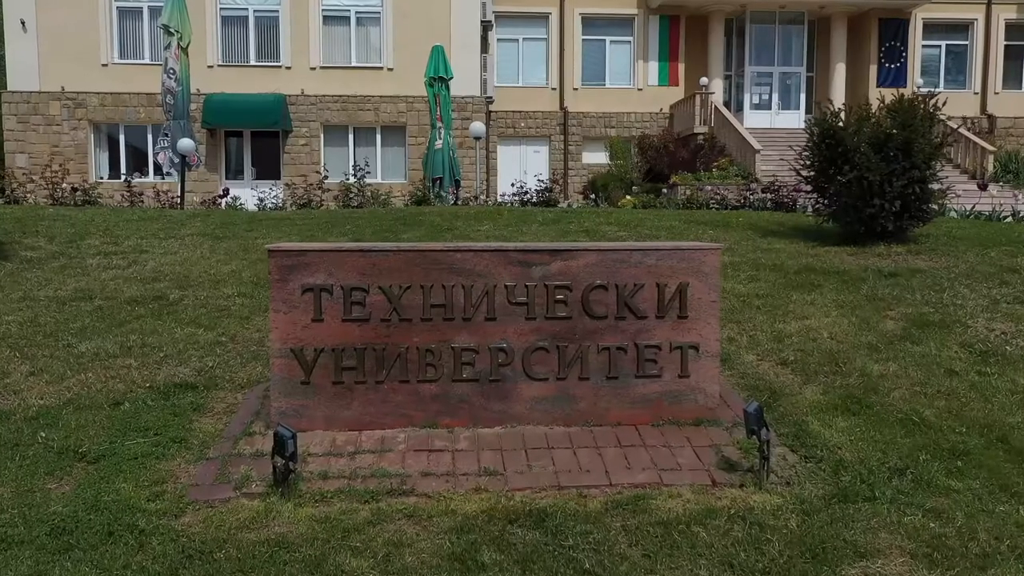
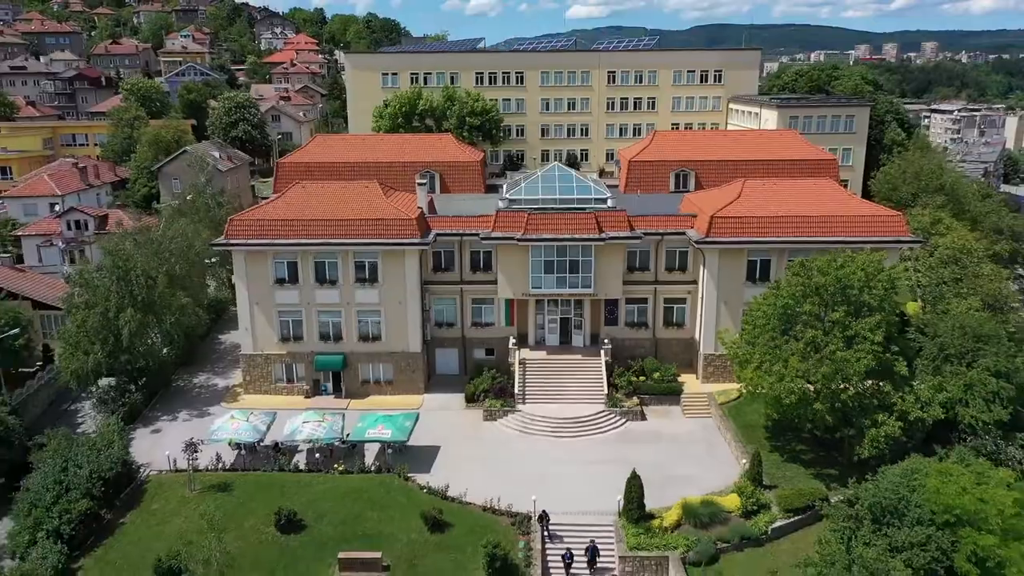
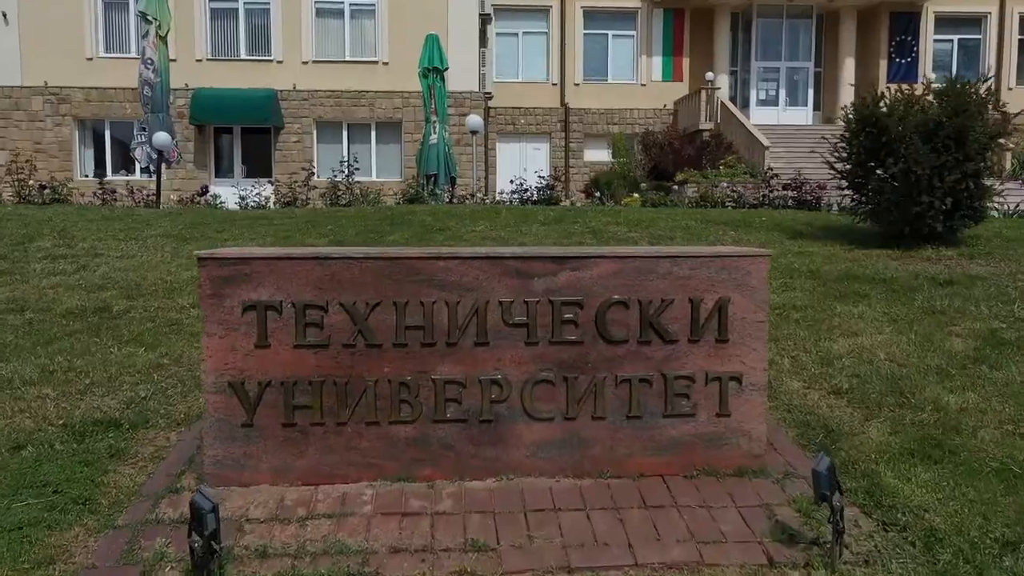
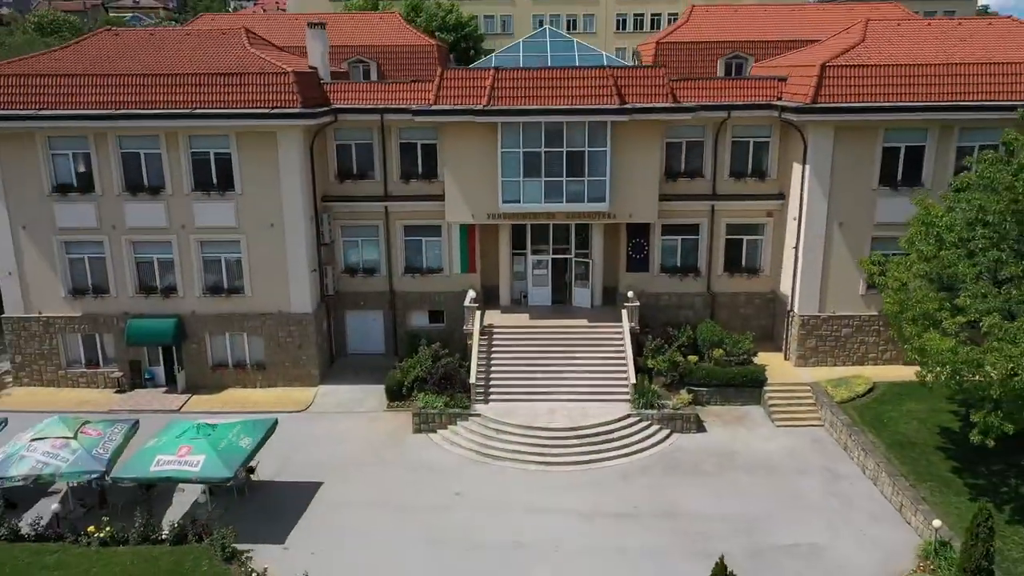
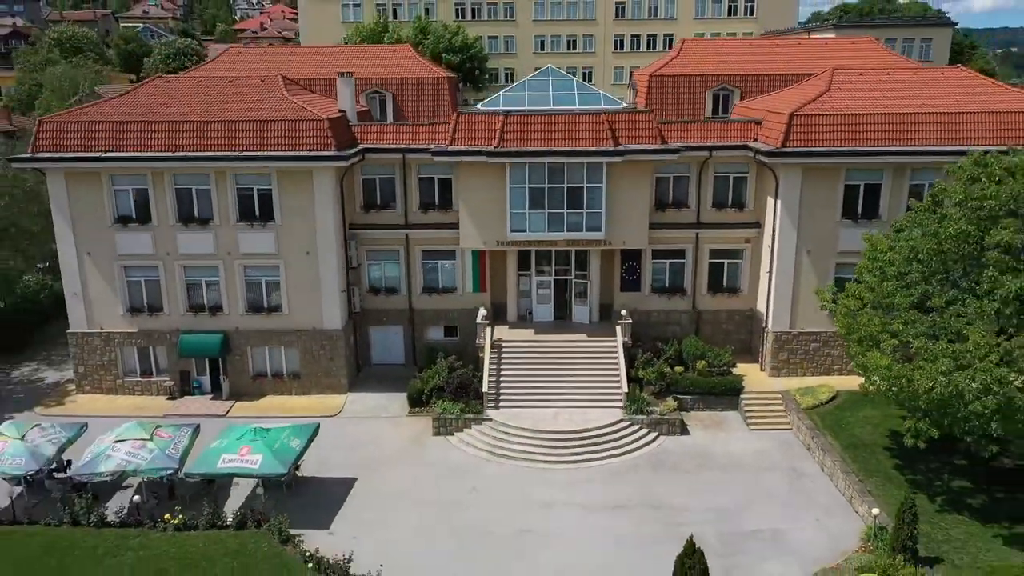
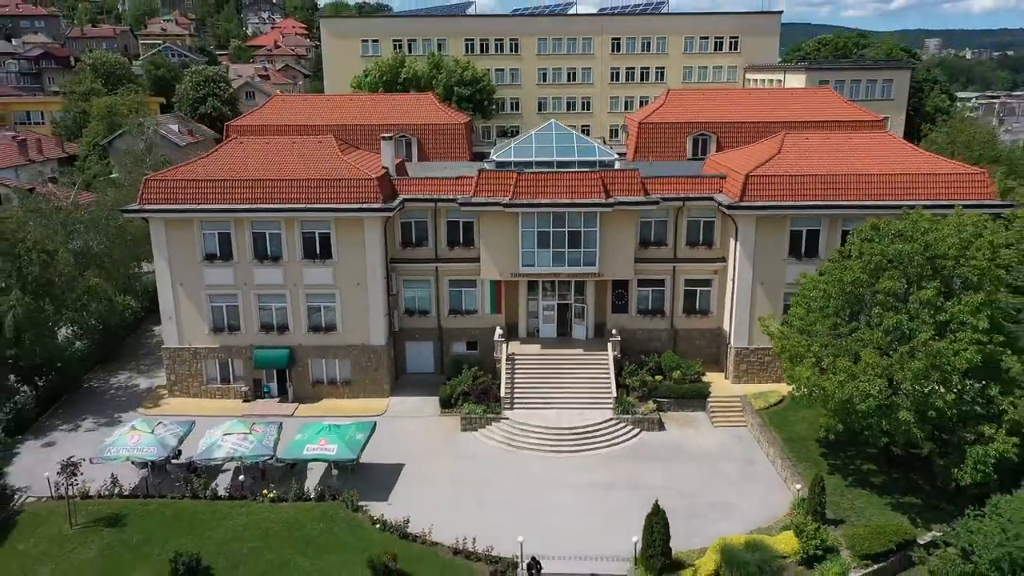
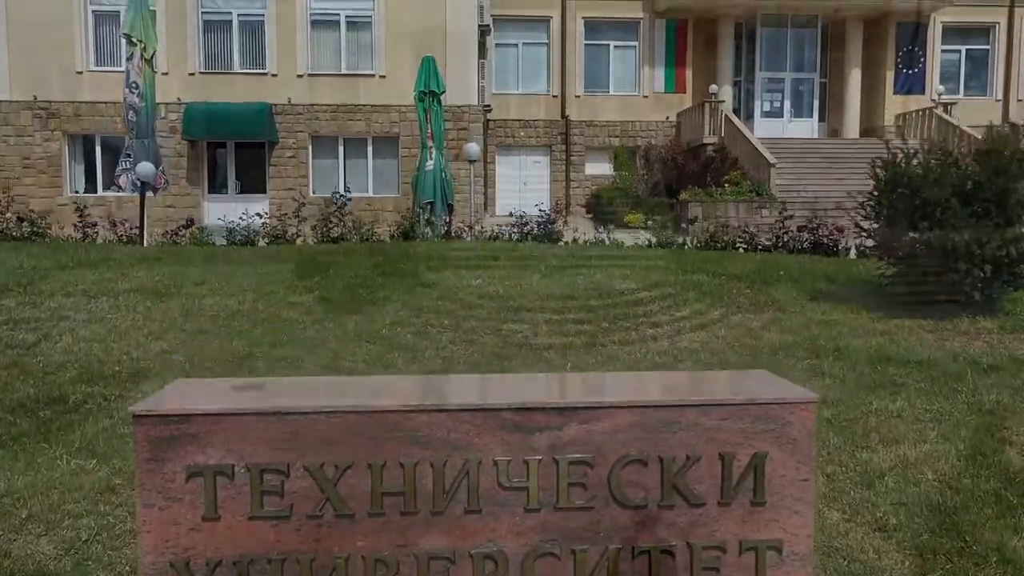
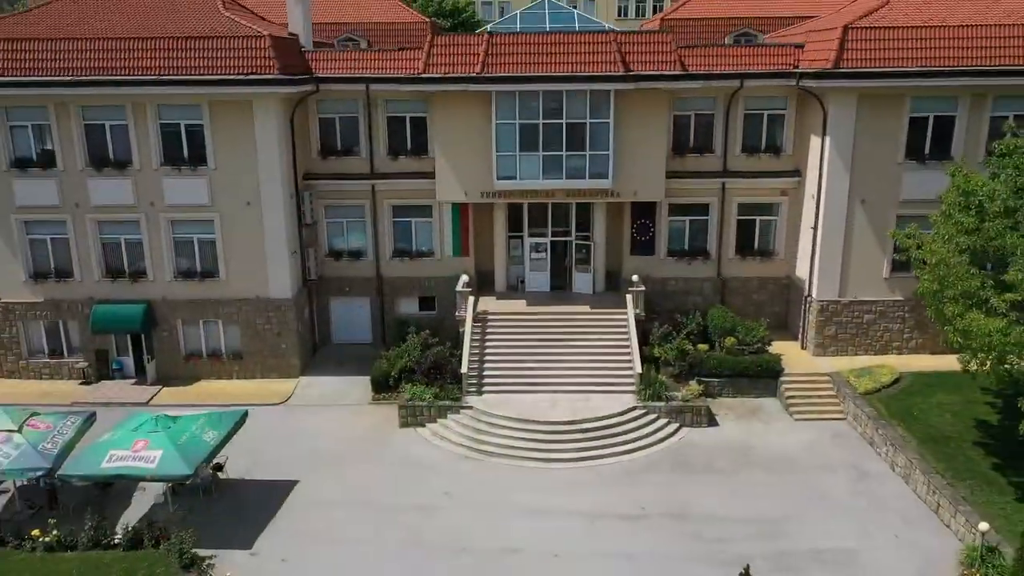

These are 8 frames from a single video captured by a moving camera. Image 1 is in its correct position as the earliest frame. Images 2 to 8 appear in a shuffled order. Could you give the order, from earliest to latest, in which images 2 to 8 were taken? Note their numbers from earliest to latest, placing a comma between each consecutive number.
3, 7, 8, 4, 5, 6, 2
